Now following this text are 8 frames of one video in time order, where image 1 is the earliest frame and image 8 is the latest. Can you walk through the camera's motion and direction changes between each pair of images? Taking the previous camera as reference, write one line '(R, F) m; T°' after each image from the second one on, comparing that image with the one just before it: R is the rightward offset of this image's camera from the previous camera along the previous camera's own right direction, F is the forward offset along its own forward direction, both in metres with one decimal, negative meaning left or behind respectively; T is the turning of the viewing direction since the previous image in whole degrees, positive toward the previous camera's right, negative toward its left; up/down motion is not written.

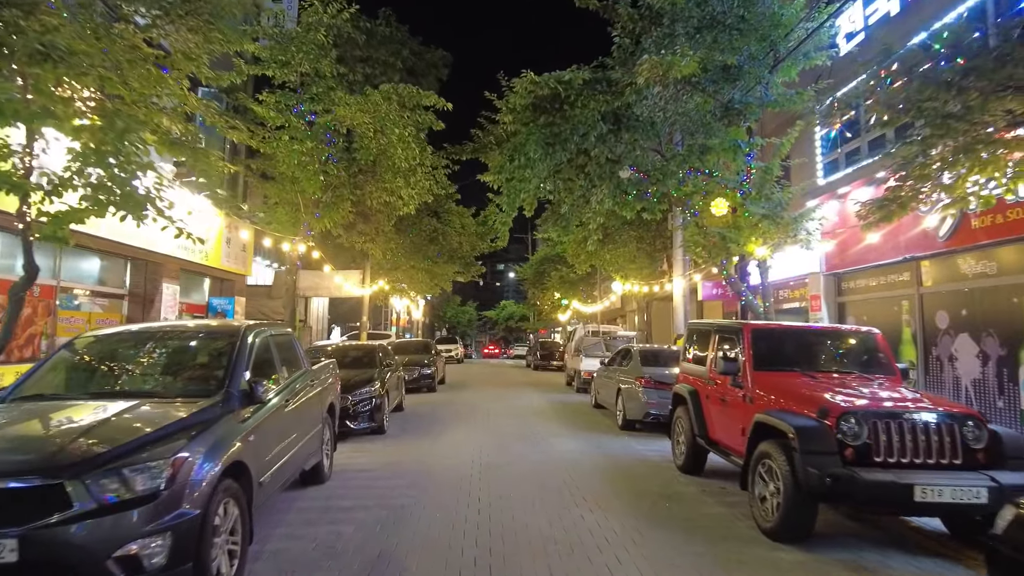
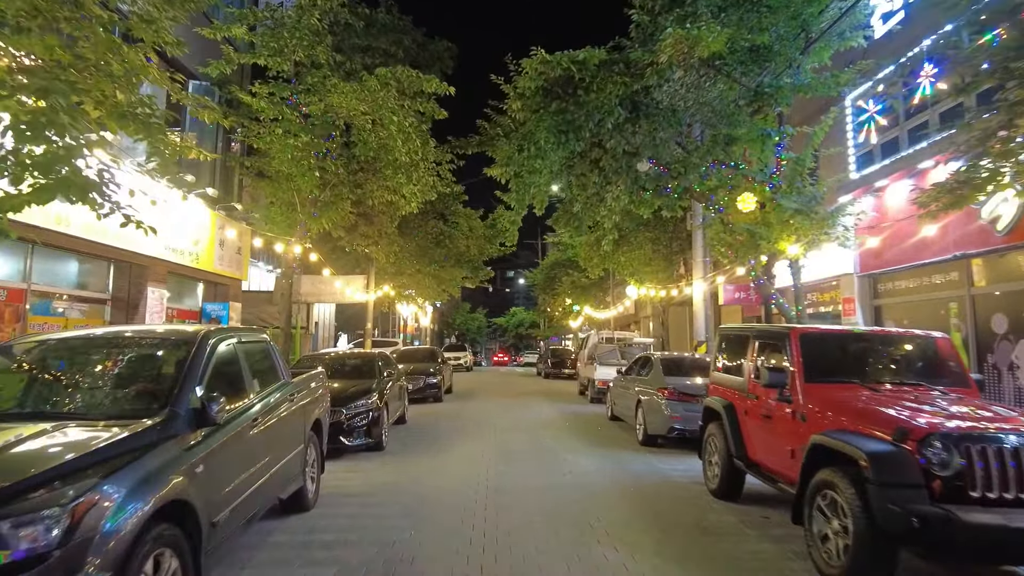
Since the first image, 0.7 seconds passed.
(0.0, +0.9) m; -1°
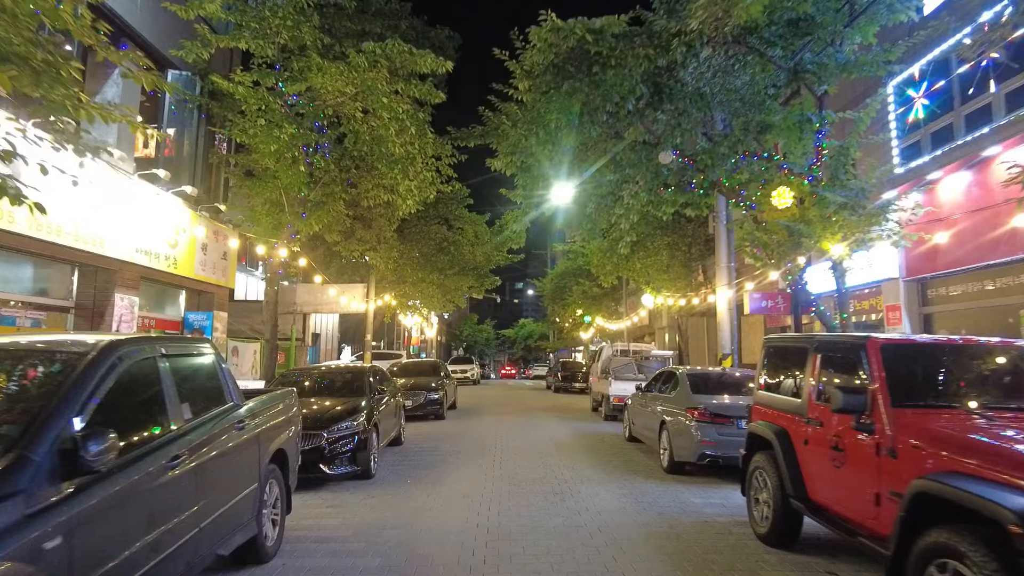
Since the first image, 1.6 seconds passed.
(0.0, +1.2) m; -1°
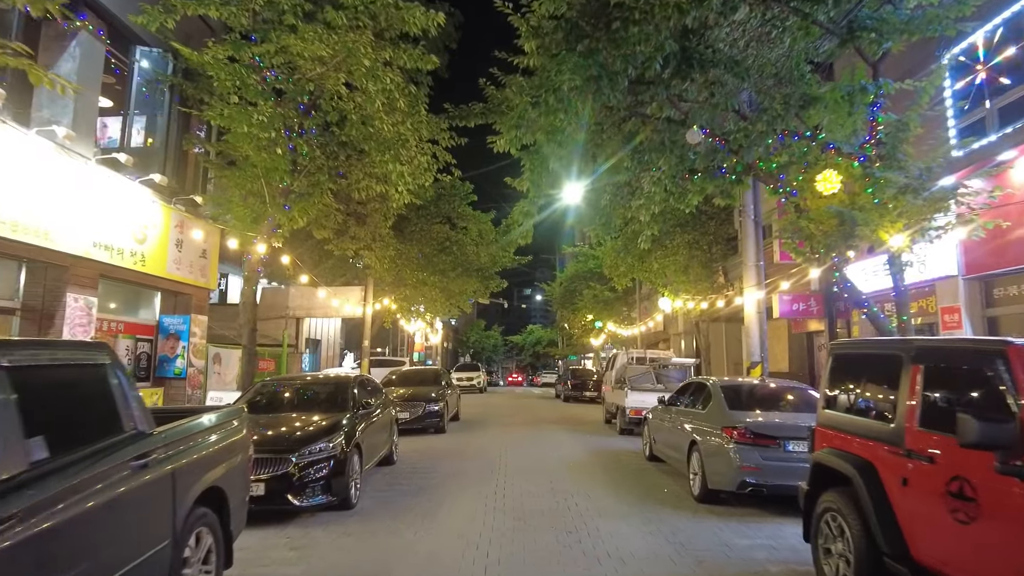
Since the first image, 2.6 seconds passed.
(0.0, +1.3) m; -1°
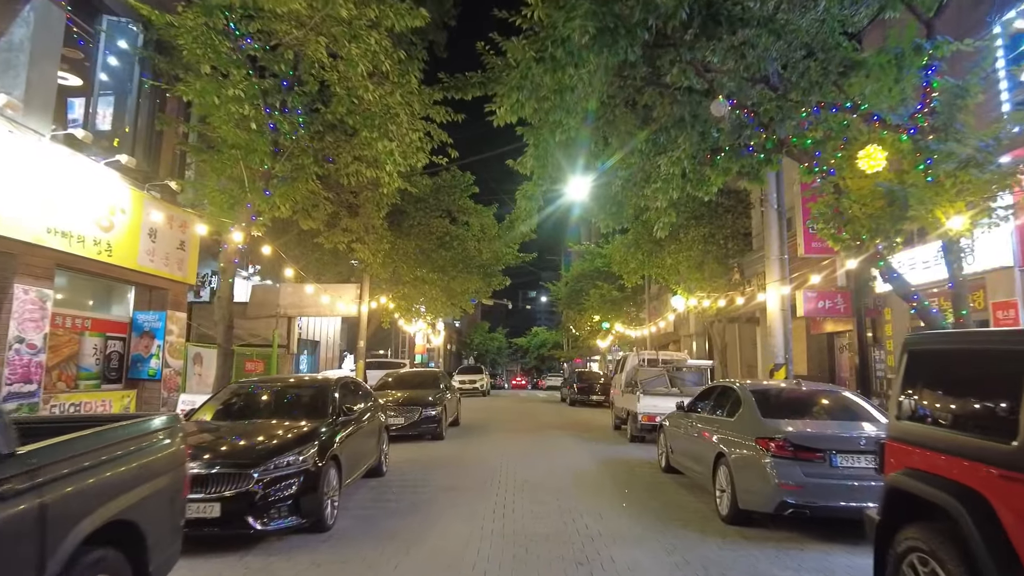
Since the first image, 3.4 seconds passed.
(0.0, +1.0) m; 0°
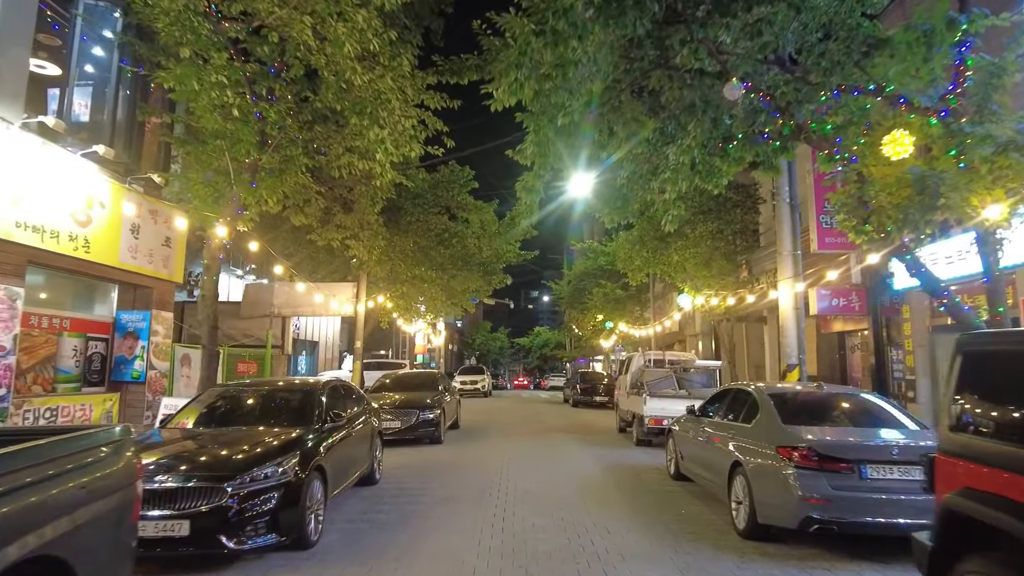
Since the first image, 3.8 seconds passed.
(0.0, +0.5) m; 0°
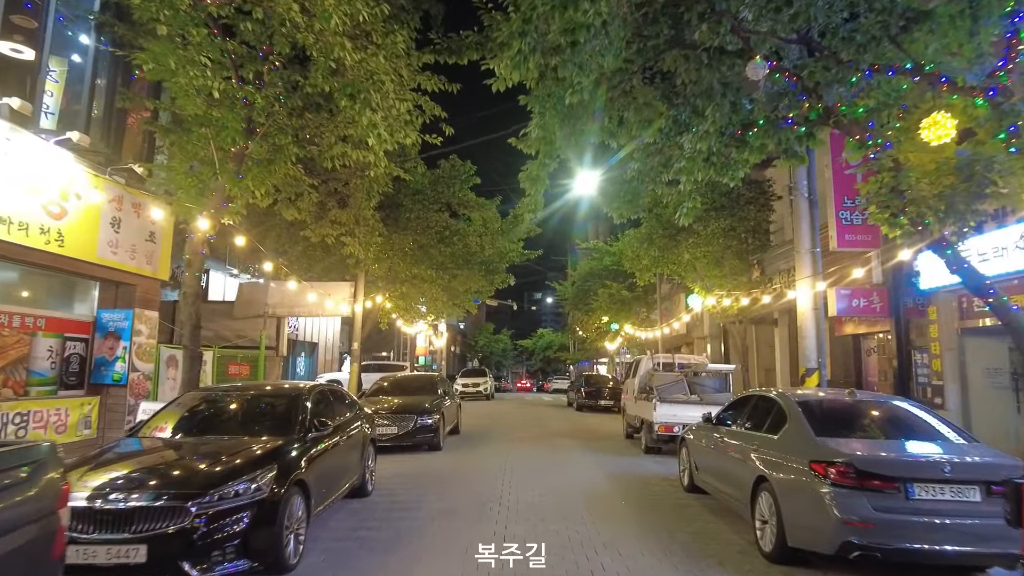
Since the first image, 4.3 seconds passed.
(0.0, +0.6) m; 0°
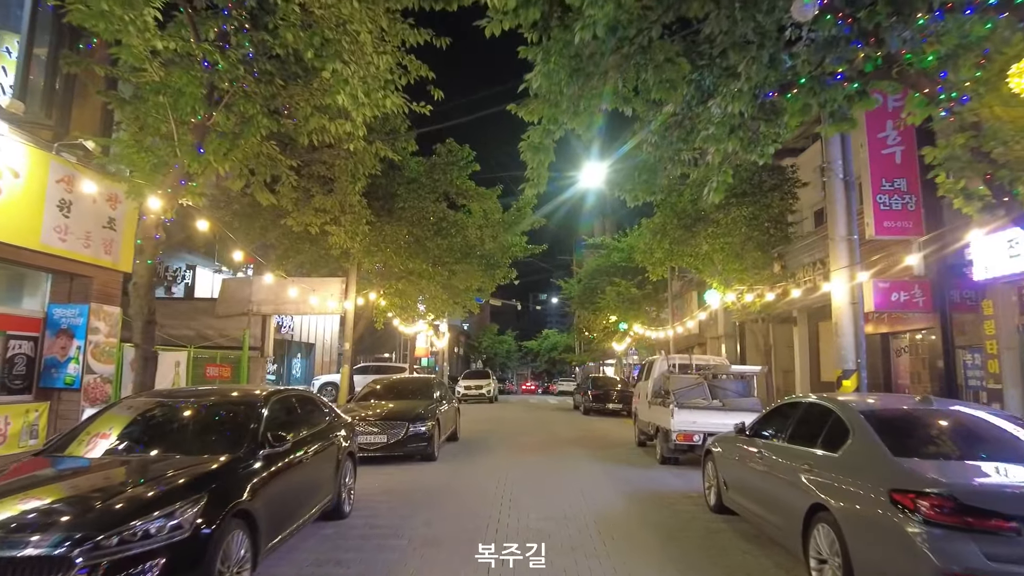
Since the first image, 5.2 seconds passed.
(+0.1, +1.2) m; 0°
